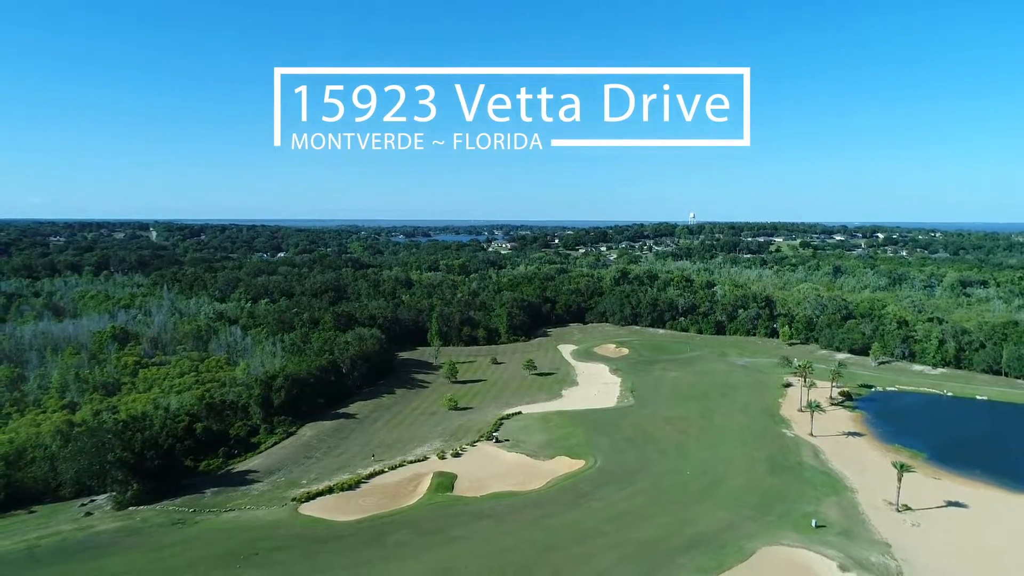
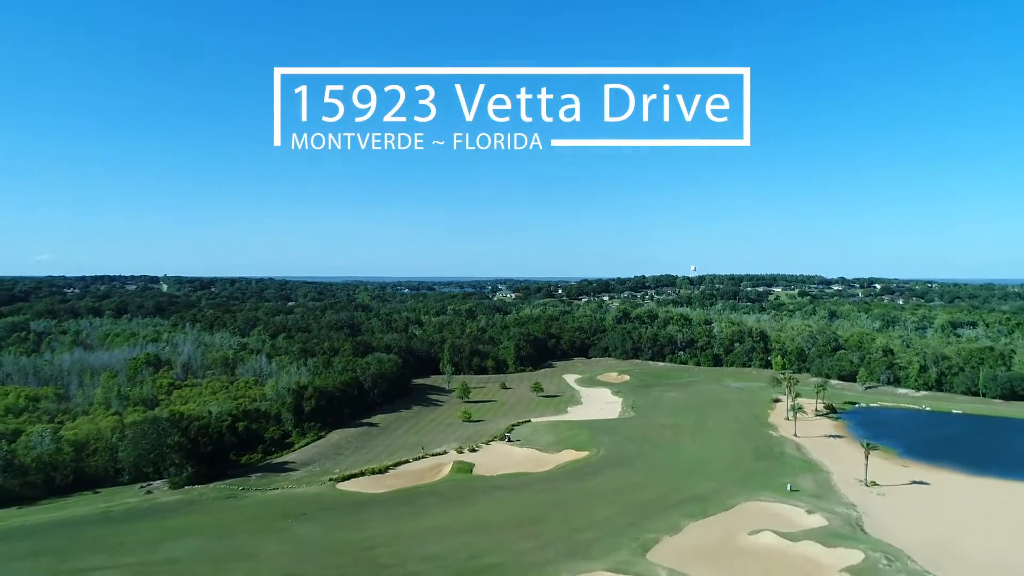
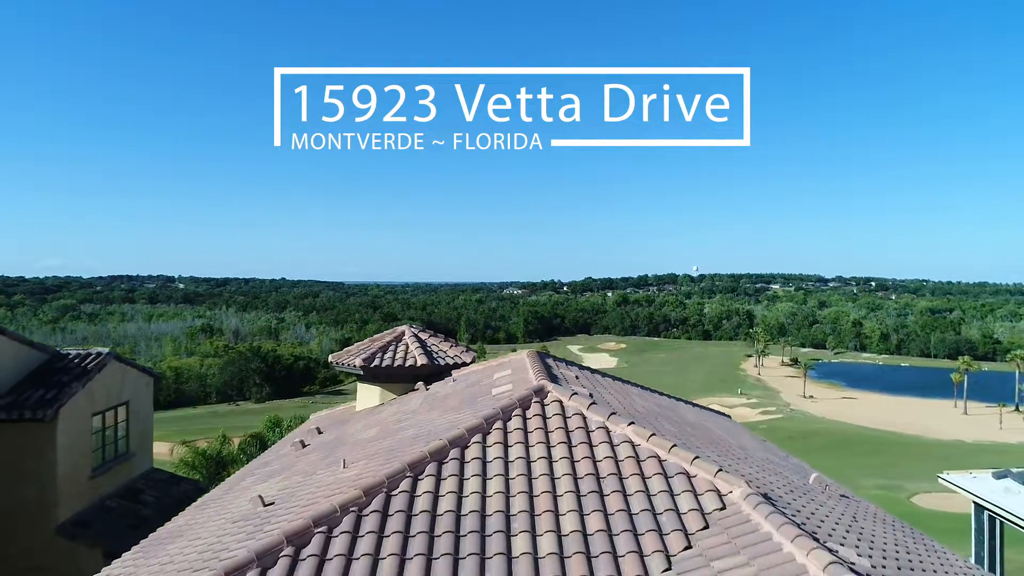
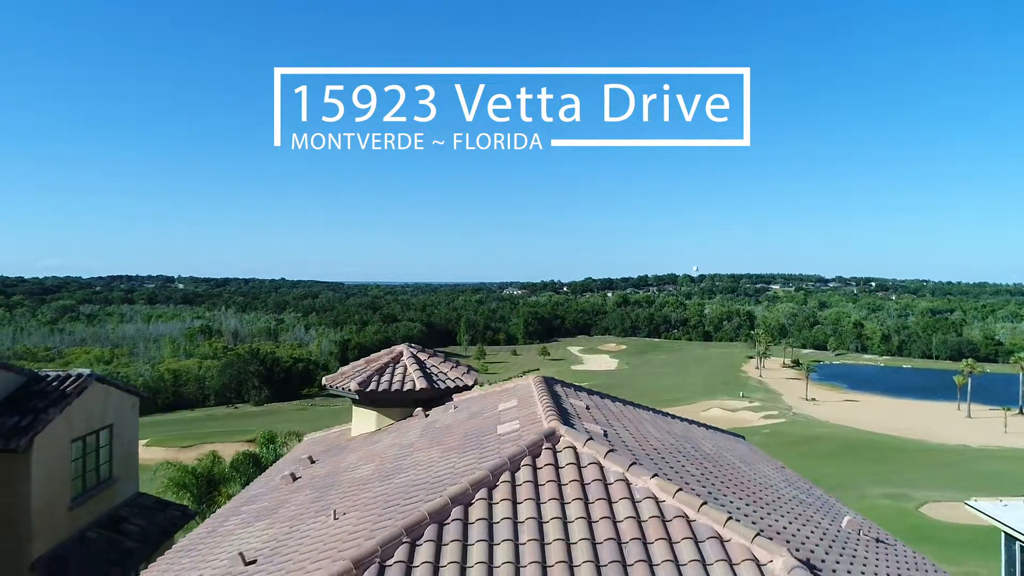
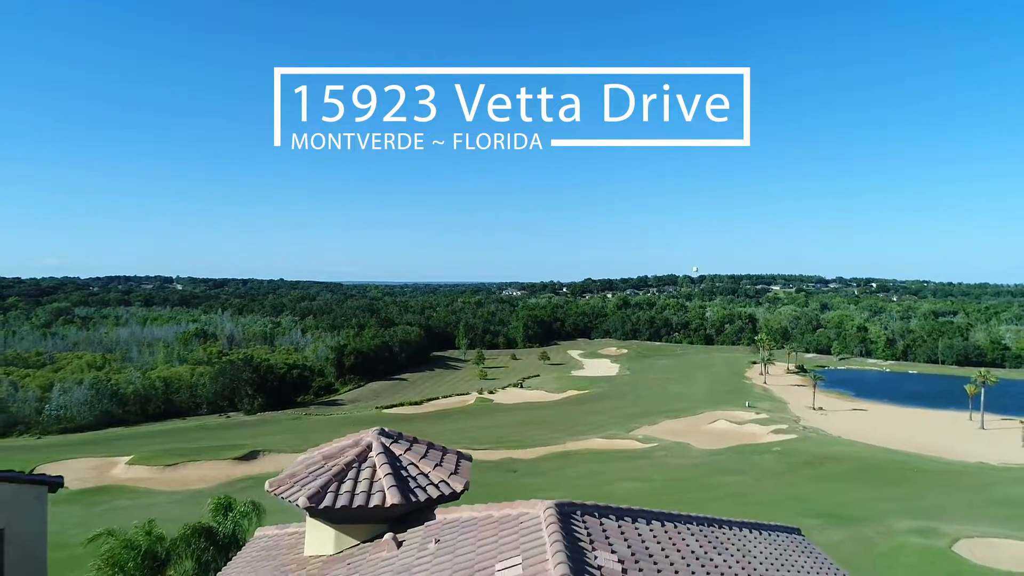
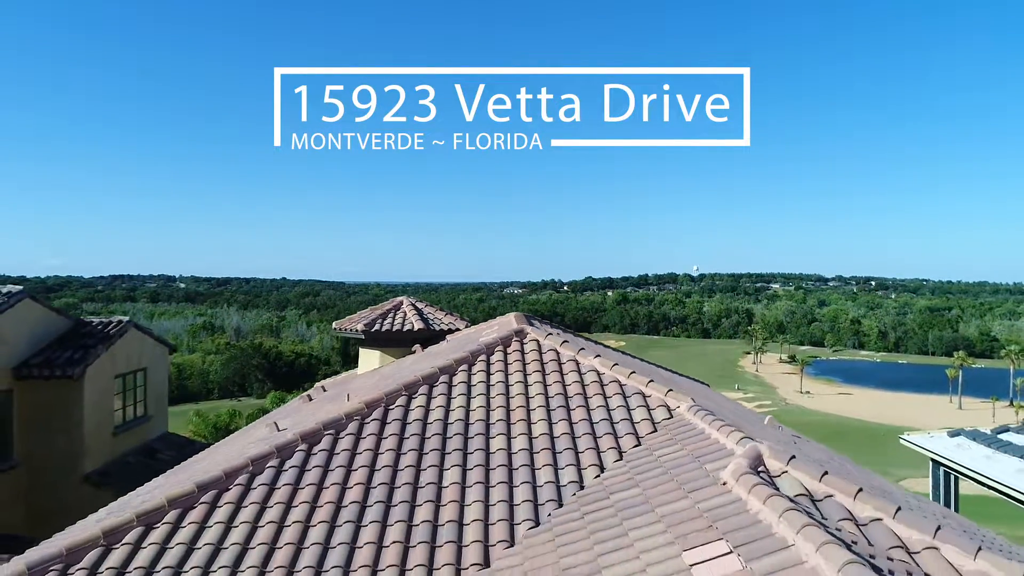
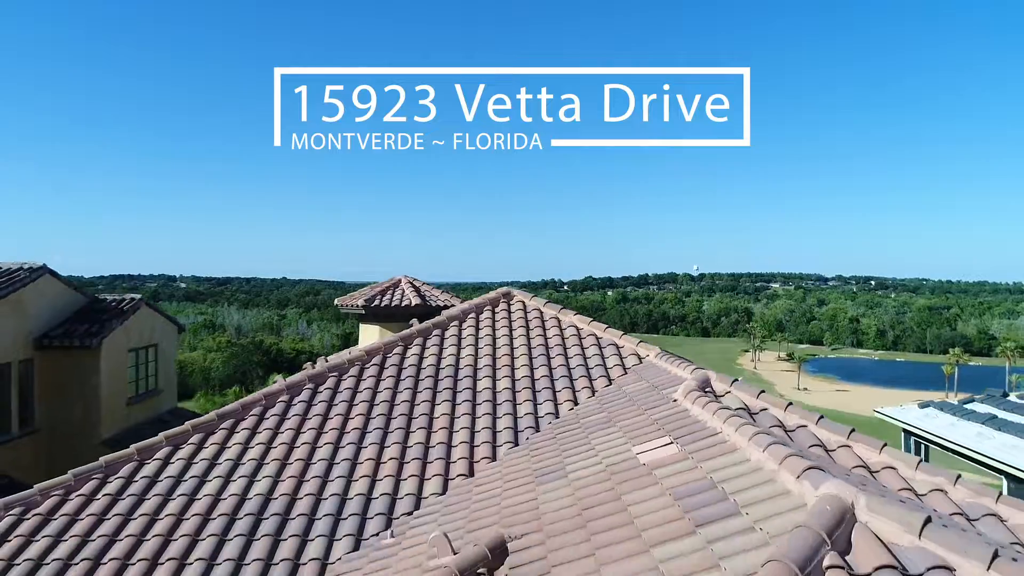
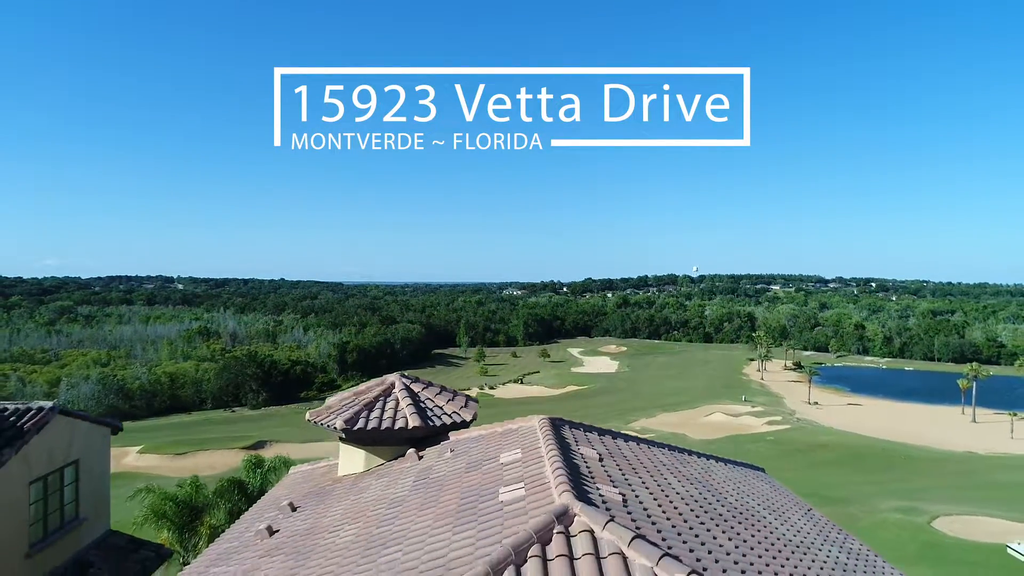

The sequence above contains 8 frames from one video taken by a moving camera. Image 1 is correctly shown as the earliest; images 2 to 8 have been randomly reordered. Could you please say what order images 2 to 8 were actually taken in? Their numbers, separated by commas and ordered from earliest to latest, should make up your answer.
2, 5, 8, 4, 3, 6, 7
